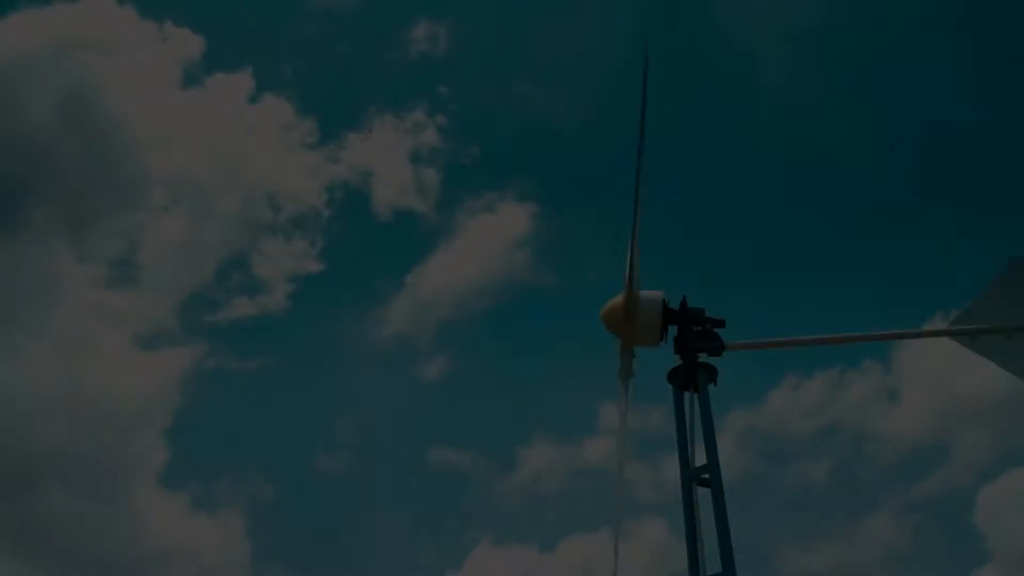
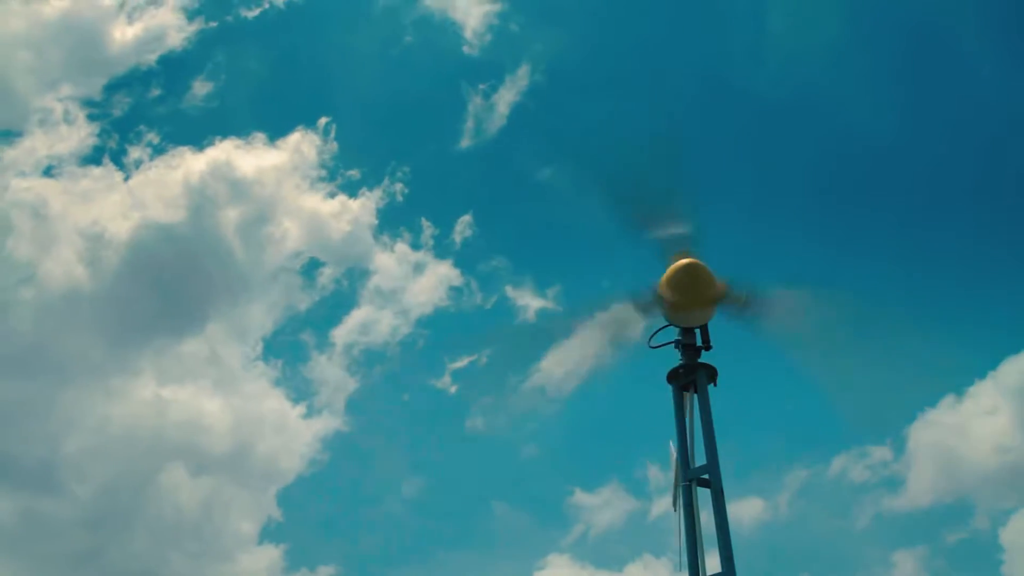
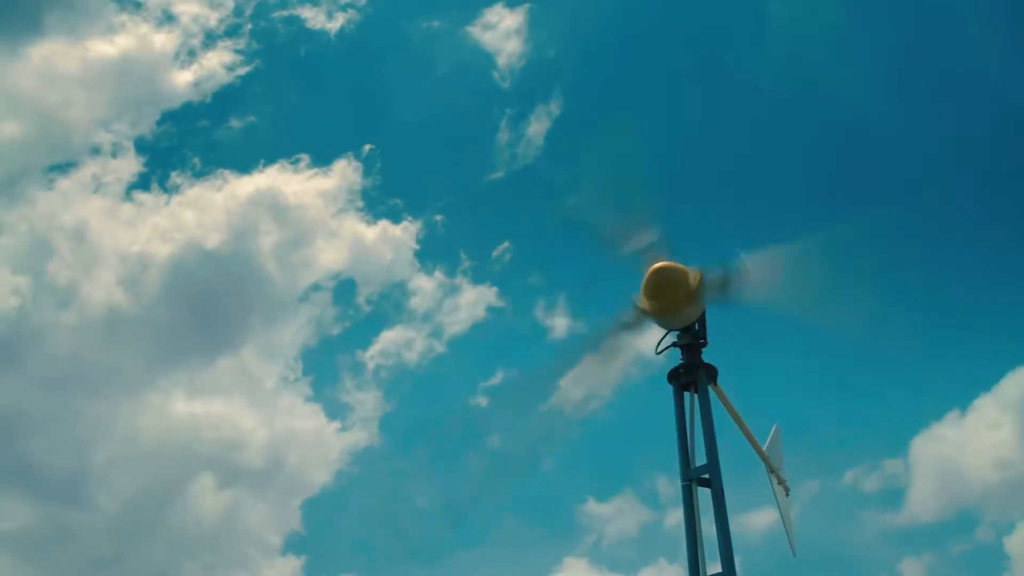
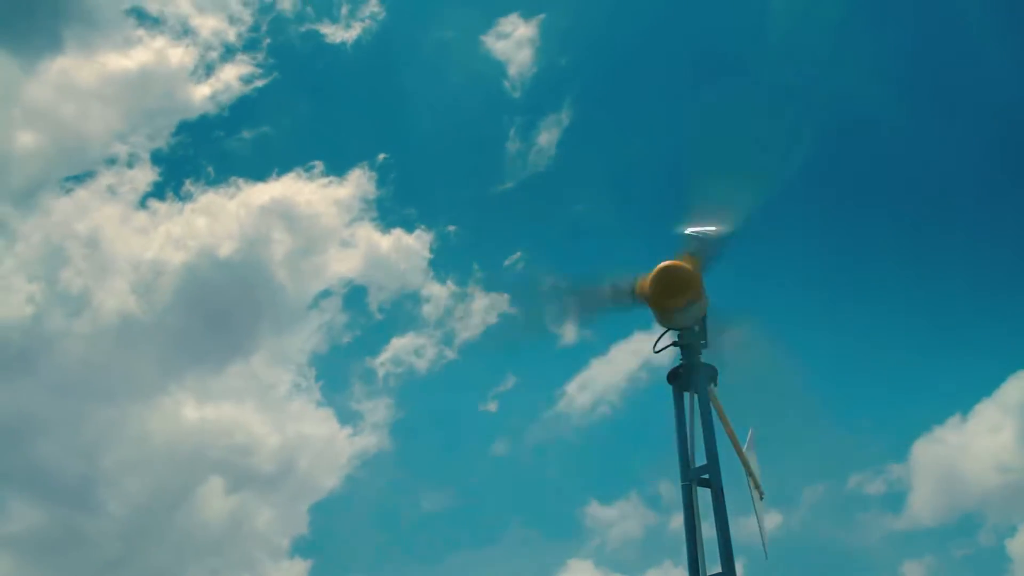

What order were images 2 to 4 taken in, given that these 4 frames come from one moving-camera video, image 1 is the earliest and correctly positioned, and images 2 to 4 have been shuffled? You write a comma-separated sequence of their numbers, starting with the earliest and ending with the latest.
2, 3, 4
